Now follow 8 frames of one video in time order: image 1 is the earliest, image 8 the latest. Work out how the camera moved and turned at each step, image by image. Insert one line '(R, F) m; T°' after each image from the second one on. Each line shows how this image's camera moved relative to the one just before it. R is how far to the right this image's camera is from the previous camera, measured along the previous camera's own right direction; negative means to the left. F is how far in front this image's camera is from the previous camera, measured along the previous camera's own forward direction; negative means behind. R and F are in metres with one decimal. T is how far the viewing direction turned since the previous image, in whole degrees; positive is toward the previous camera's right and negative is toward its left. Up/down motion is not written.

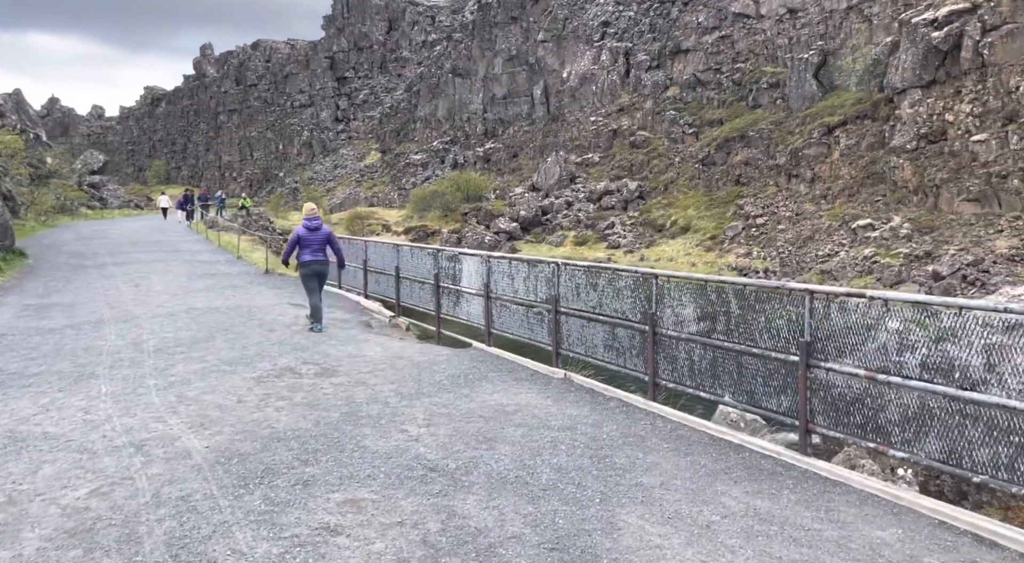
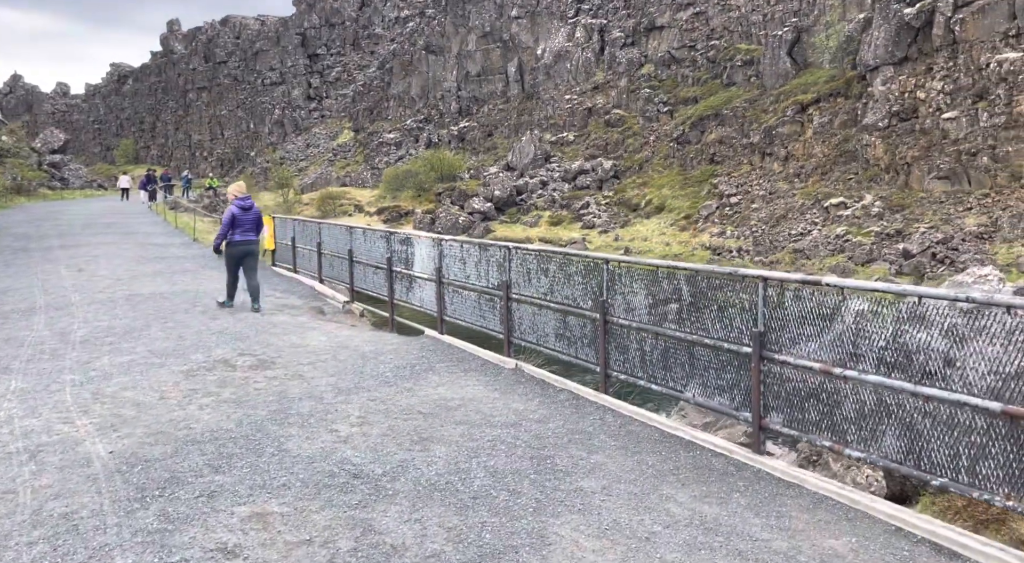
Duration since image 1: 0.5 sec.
(+0.4, +0.5) m; +2°
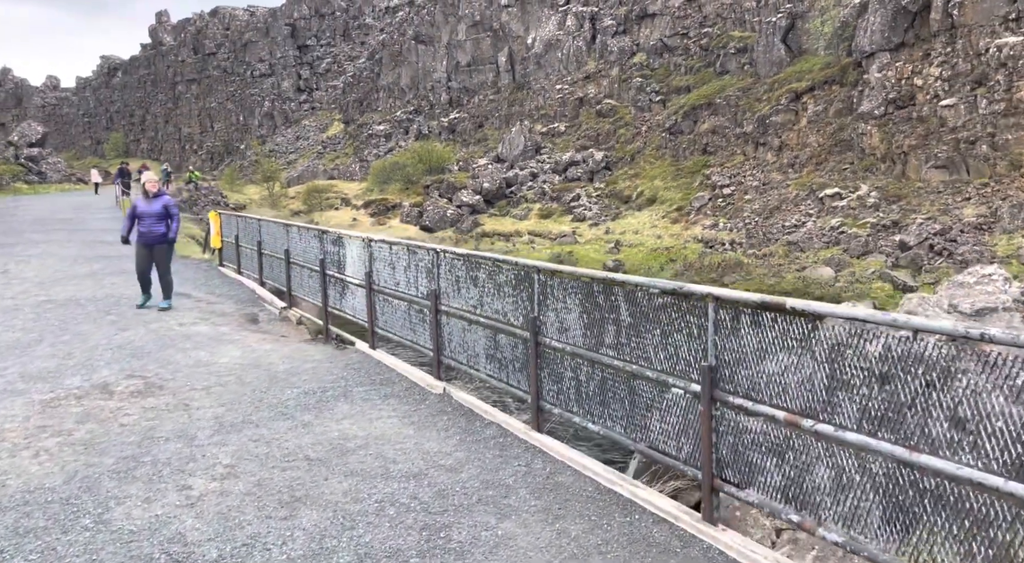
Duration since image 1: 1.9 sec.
(+0.8, +1.3) m; 0°
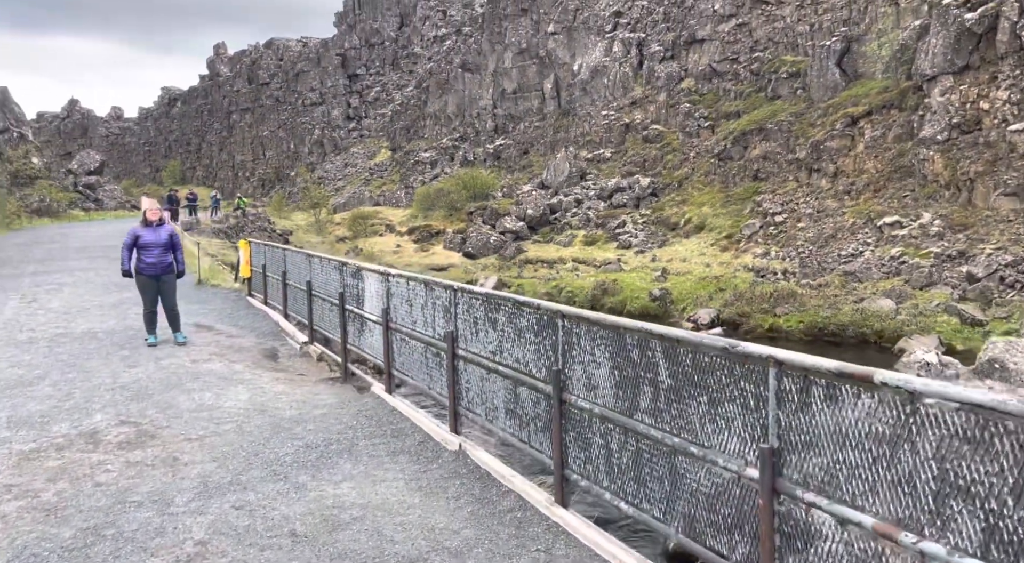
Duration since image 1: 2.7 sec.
(+0.2, +0.9) m; -4°
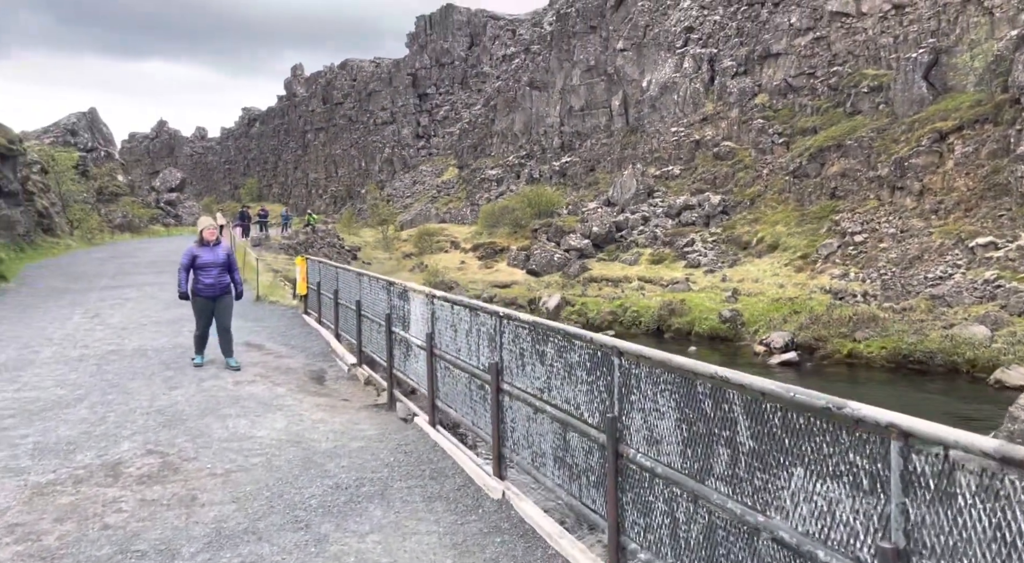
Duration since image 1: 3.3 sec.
(+0.1, +0.8) m; -5°
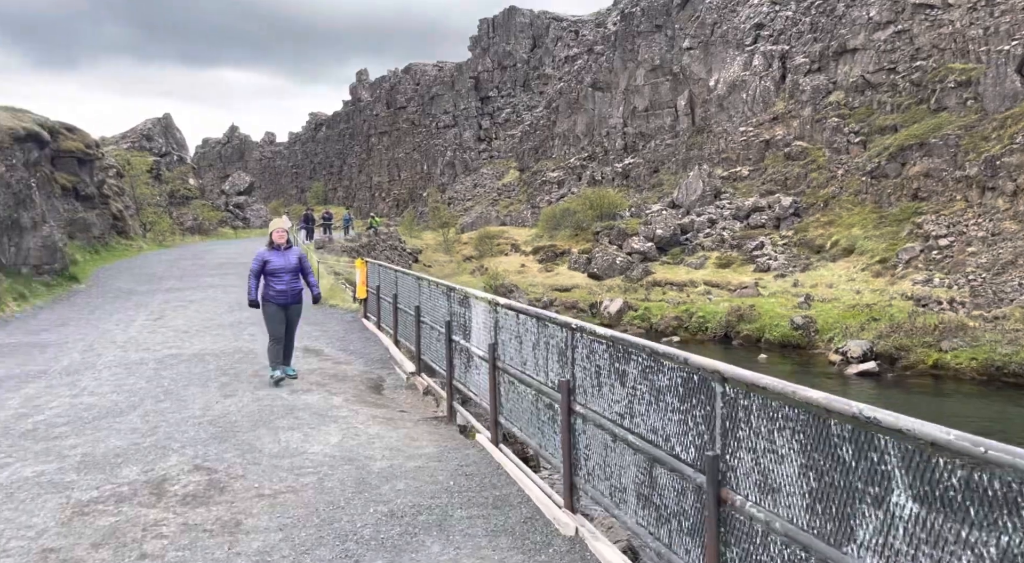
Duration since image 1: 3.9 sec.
(-0.1, +0.7) m; -5°
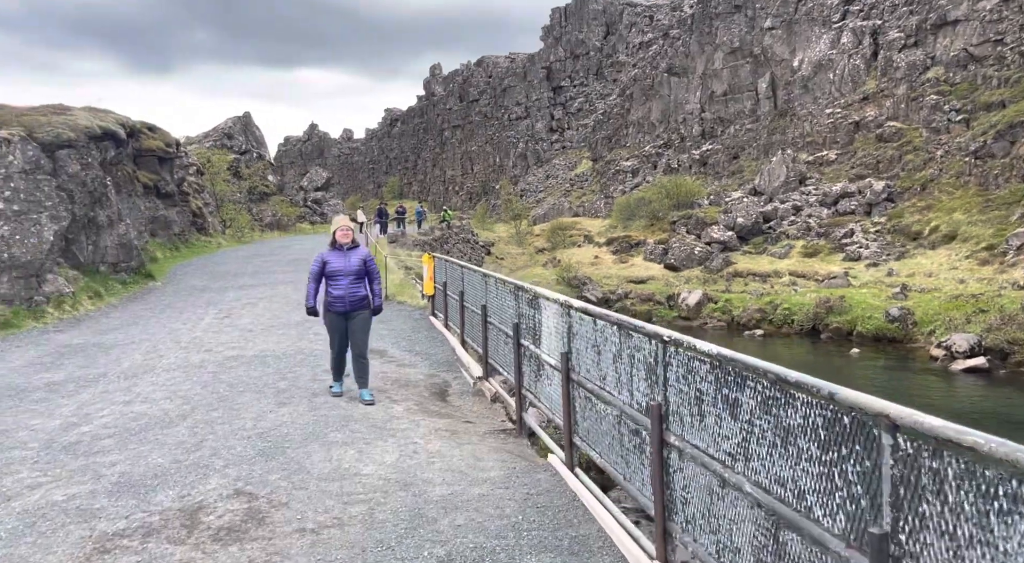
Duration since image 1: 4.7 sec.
(0.0, +1.0) m; -6°
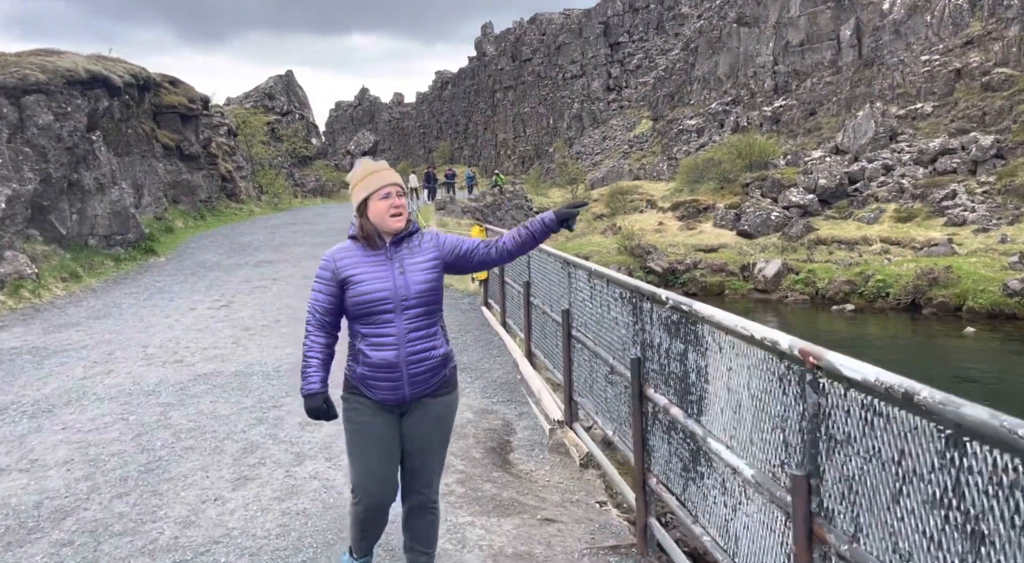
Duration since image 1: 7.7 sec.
(-0.4, +3.6) m; -4°
